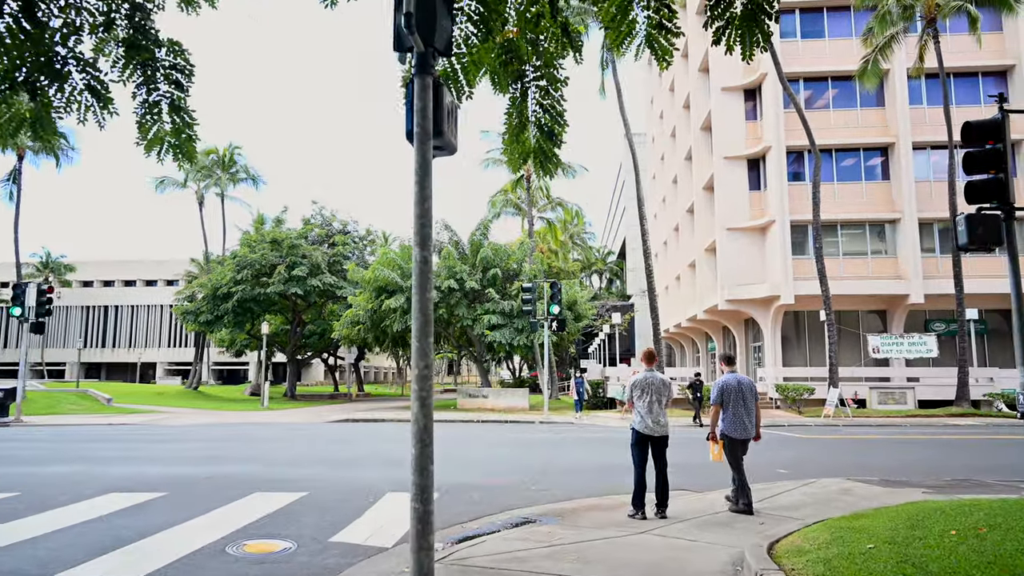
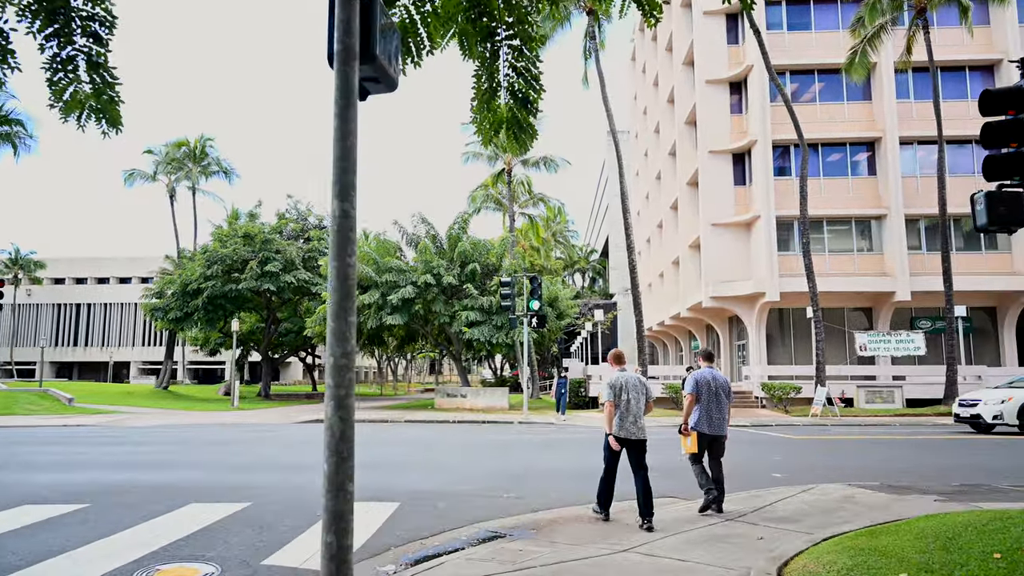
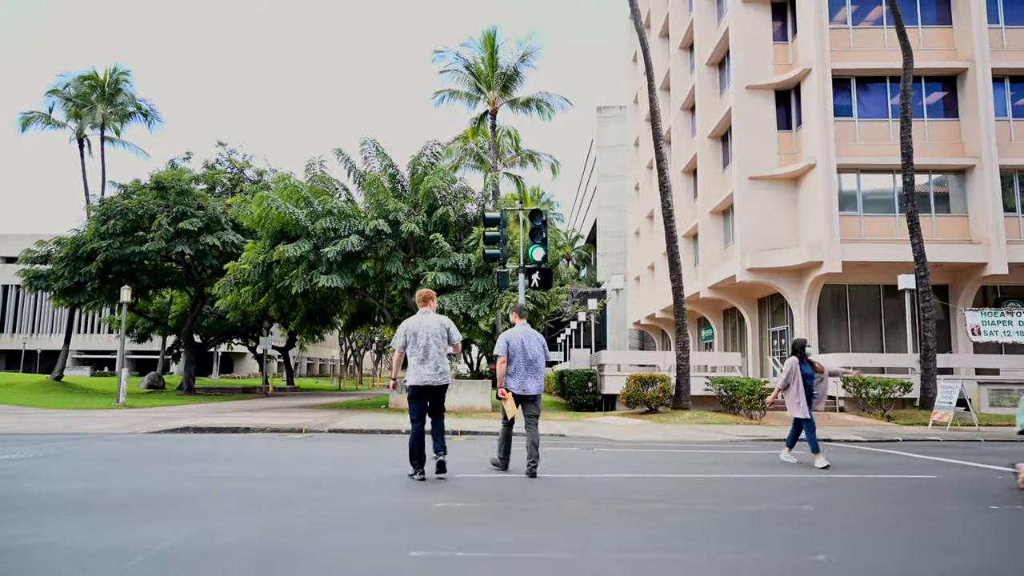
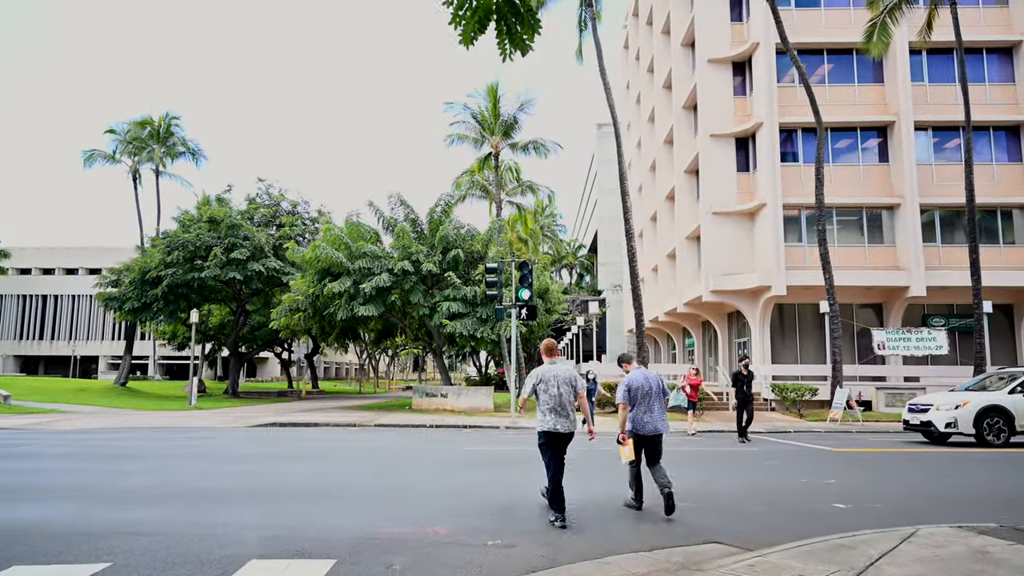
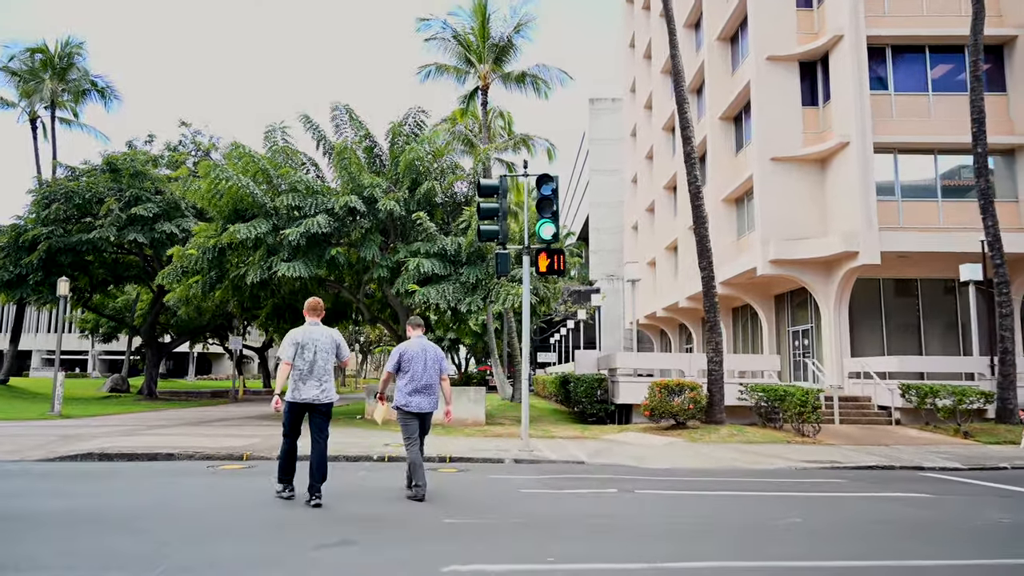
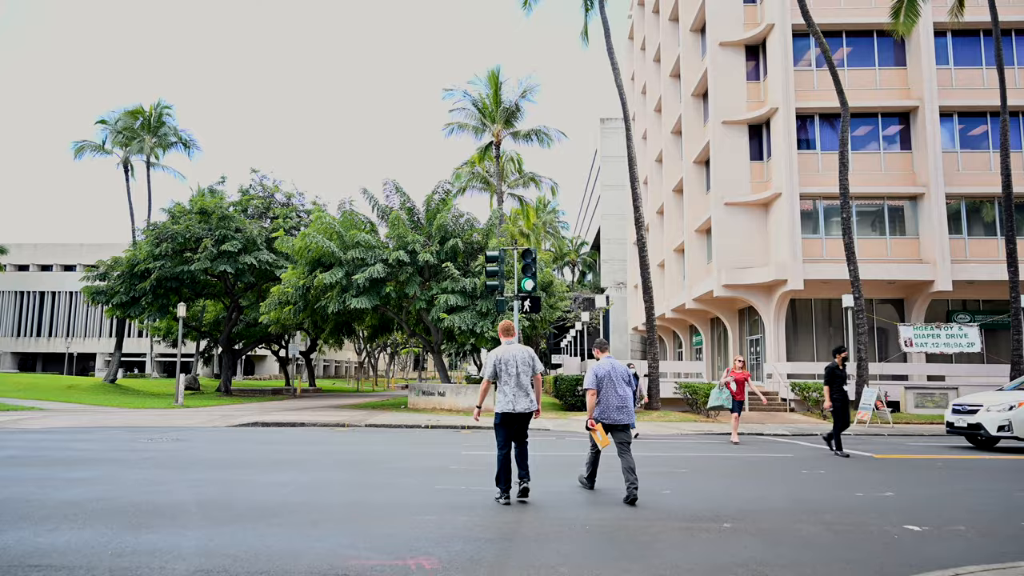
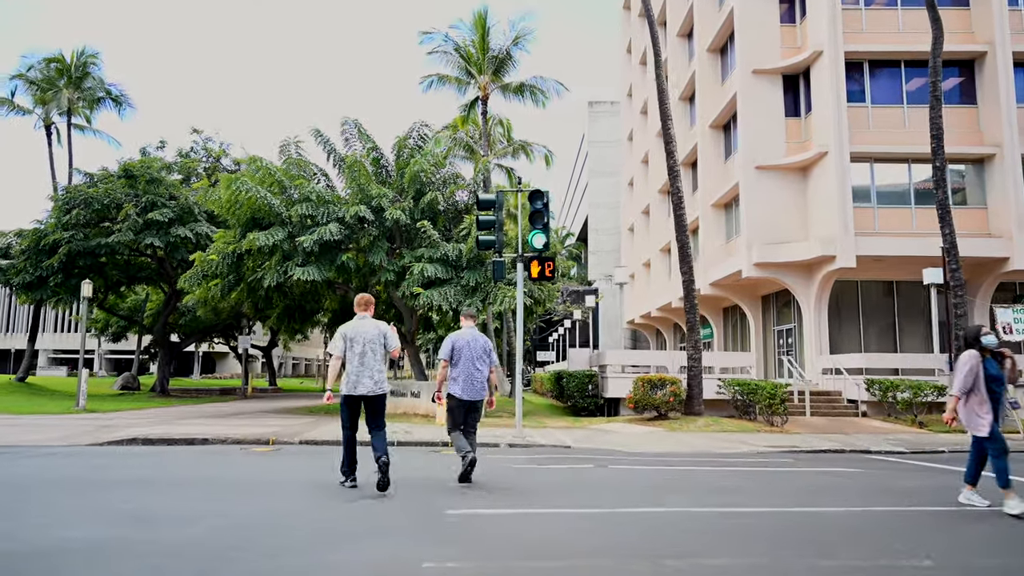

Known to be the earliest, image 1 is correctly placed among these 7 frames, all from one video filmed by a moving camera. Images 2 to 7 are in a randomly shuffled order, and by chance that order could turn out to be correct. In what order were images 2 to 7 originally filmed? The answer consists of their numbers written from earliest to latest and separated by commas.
2, 4, 6, 3, 7, 5
